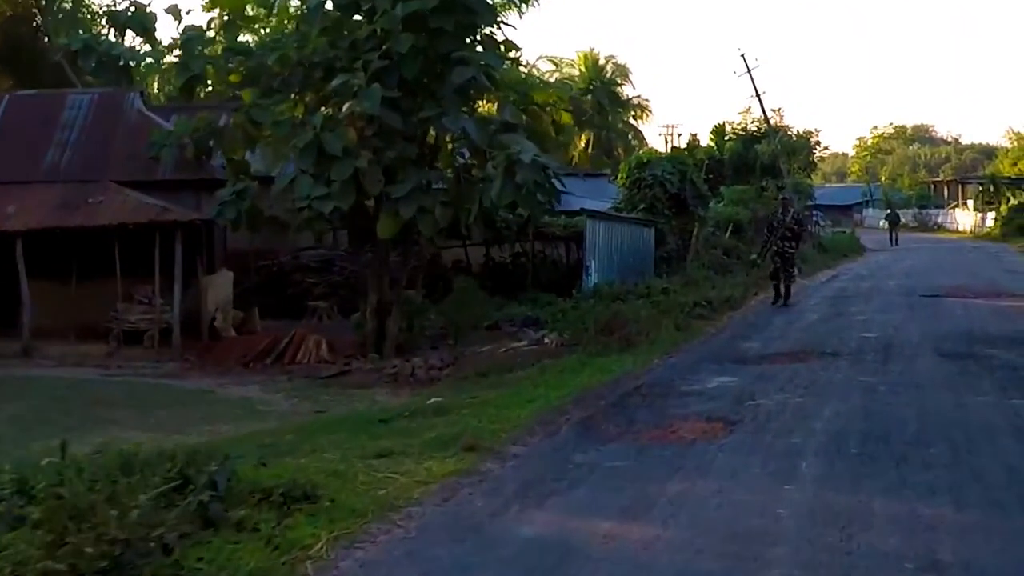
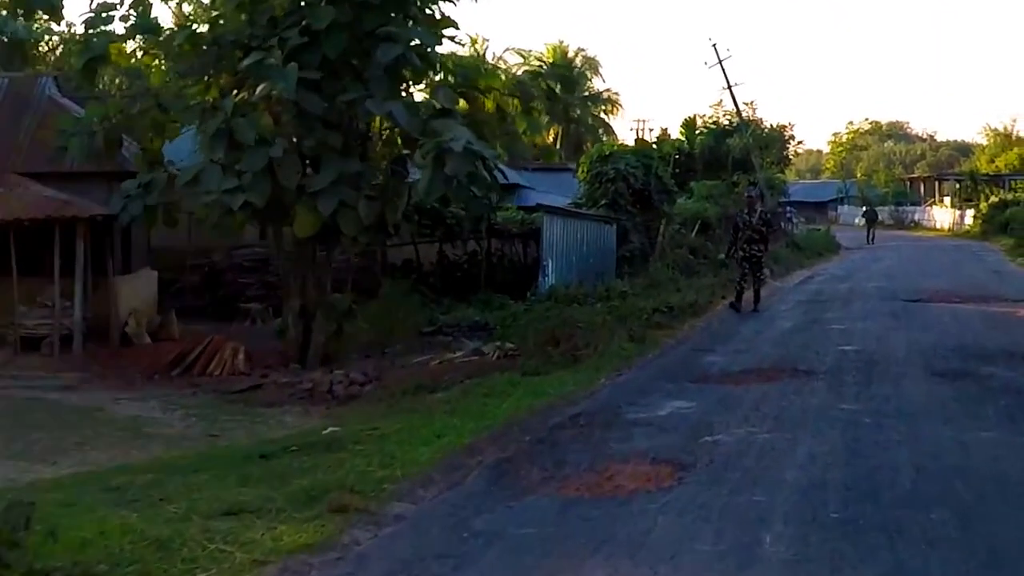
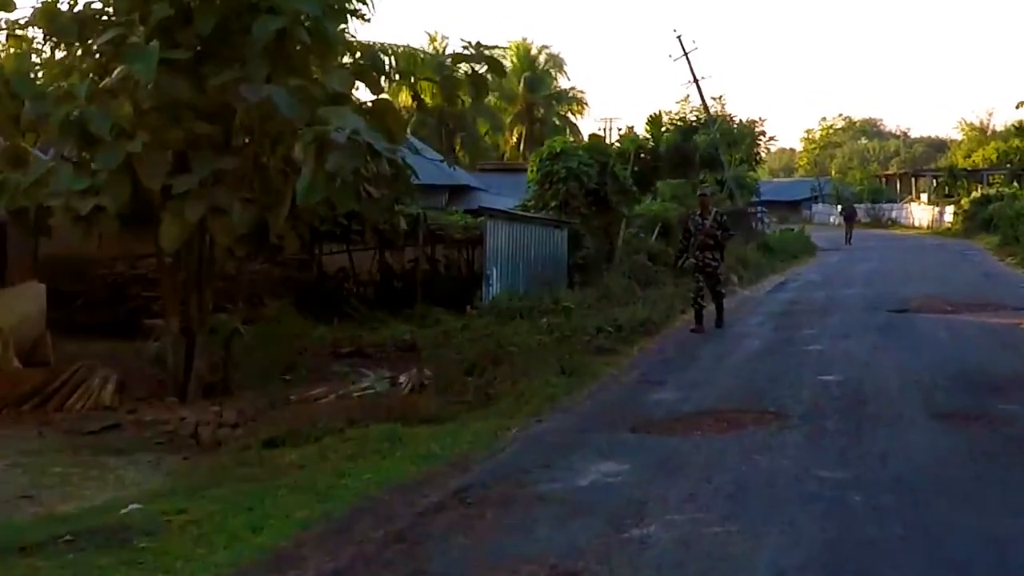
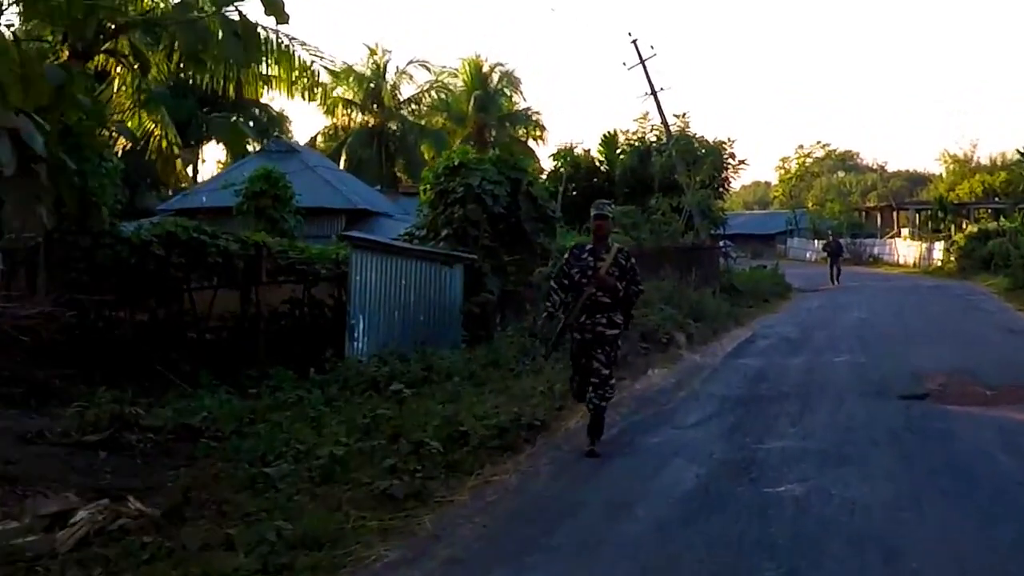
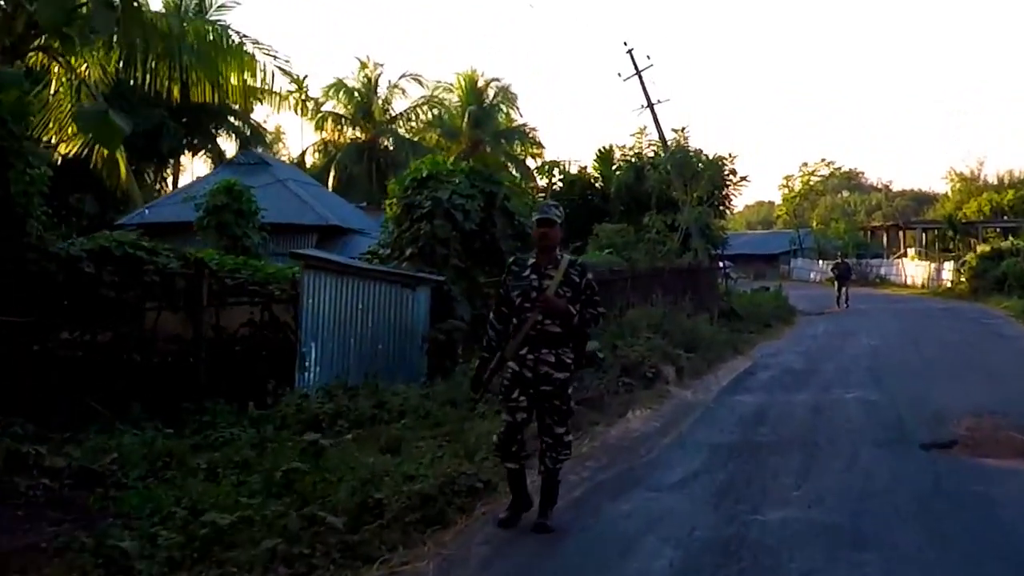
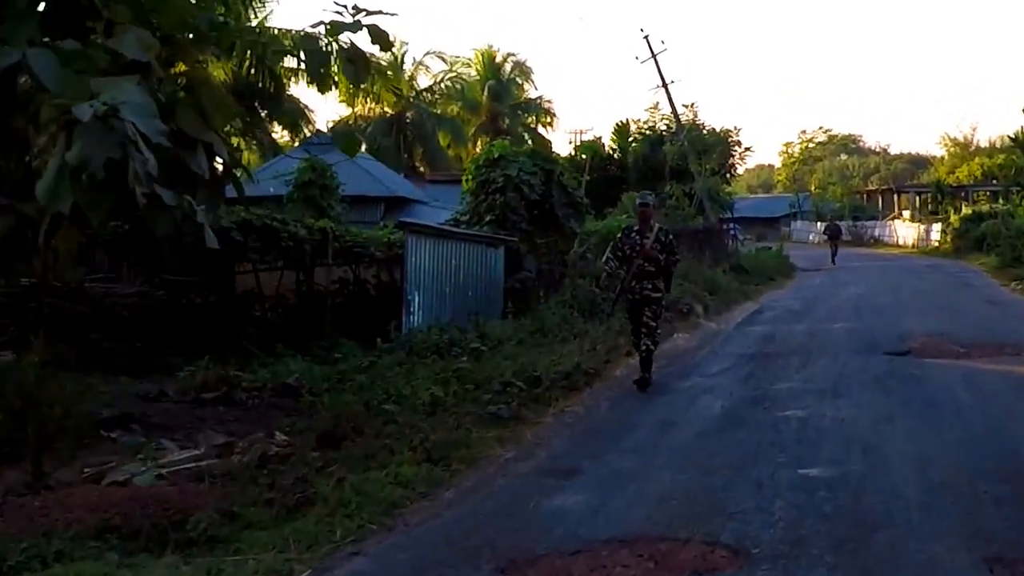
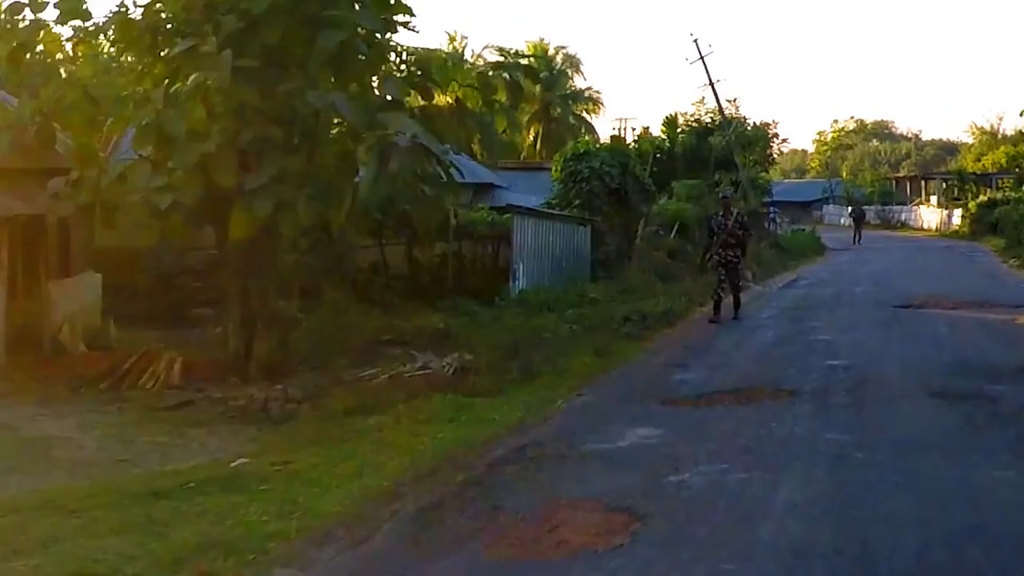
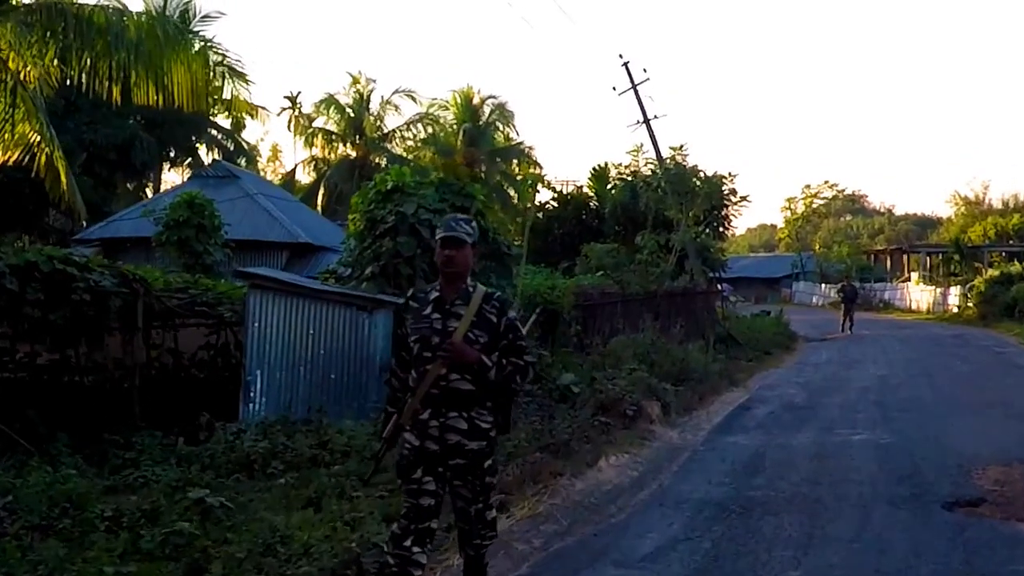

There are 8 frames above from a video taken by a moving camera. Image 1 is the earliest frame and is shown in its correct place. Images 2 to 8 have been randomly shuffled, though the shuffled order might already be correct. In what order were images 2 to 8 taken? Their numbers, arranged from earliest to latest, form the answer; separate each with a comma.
2, 7, 3, 6, 4, 5, 8
